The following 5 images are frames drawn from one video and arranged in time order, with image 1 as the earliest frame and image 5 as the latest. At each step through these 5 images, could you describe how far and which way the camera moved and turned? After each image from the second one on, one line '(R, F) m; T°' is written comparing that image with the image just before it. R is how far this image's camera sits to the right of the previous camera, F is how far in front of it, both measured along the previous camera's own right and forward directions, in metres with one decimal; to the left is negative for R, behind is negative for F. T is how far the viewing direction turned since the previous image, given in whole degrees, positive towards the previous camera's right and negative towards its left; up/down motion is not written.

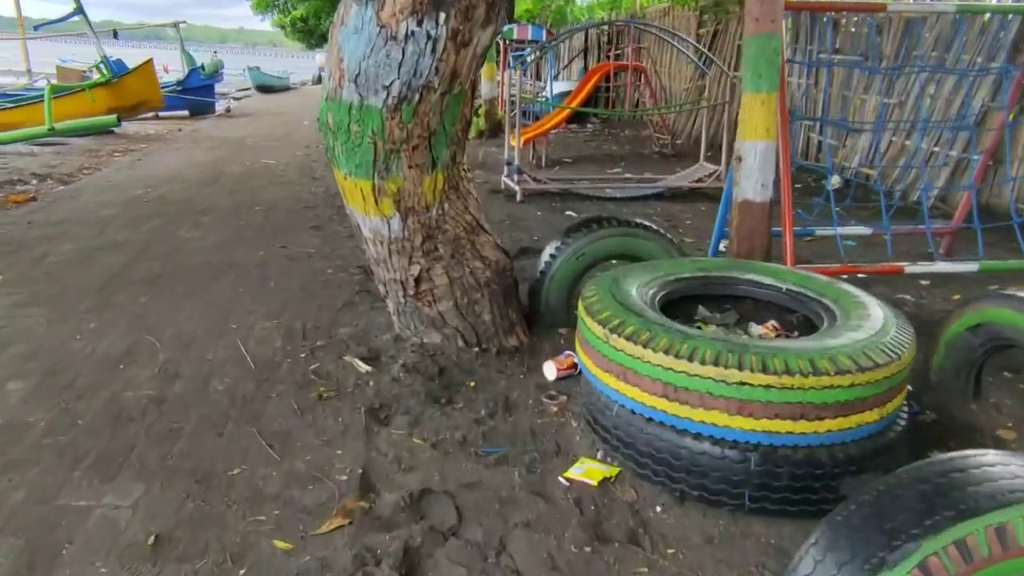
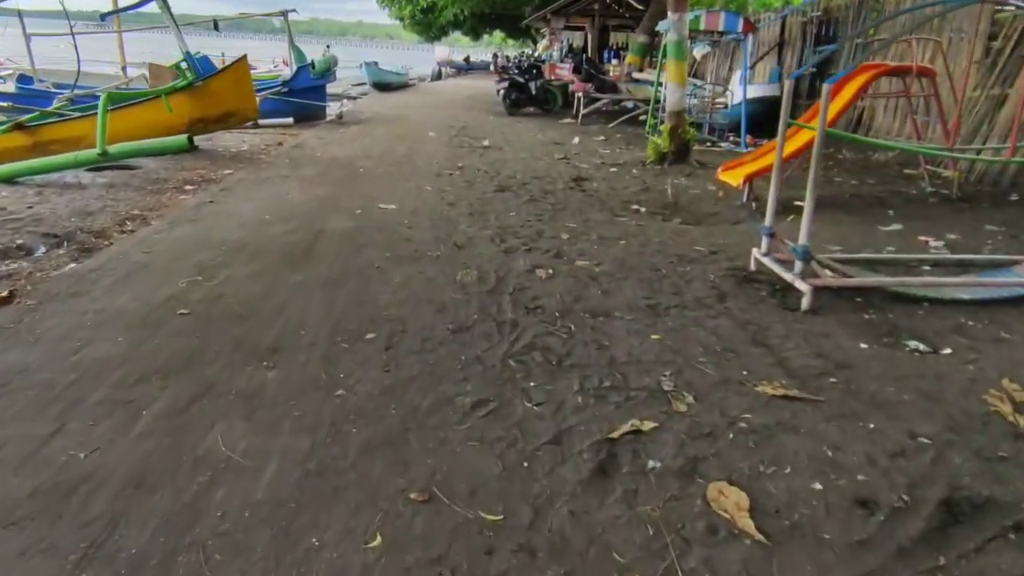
(-1.0, +2.9) m; -8°
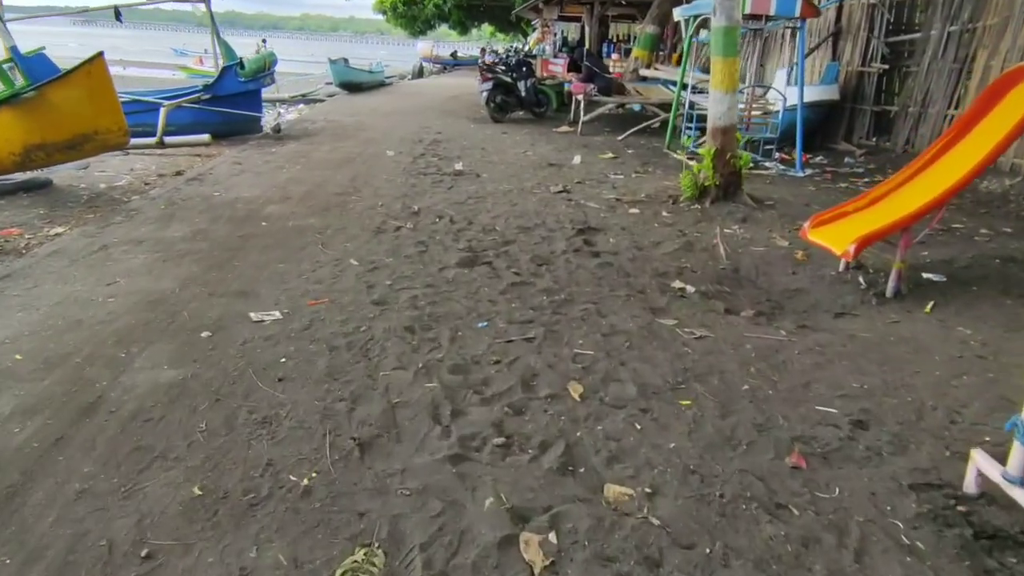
(+0.1, +2.7) m; 0°
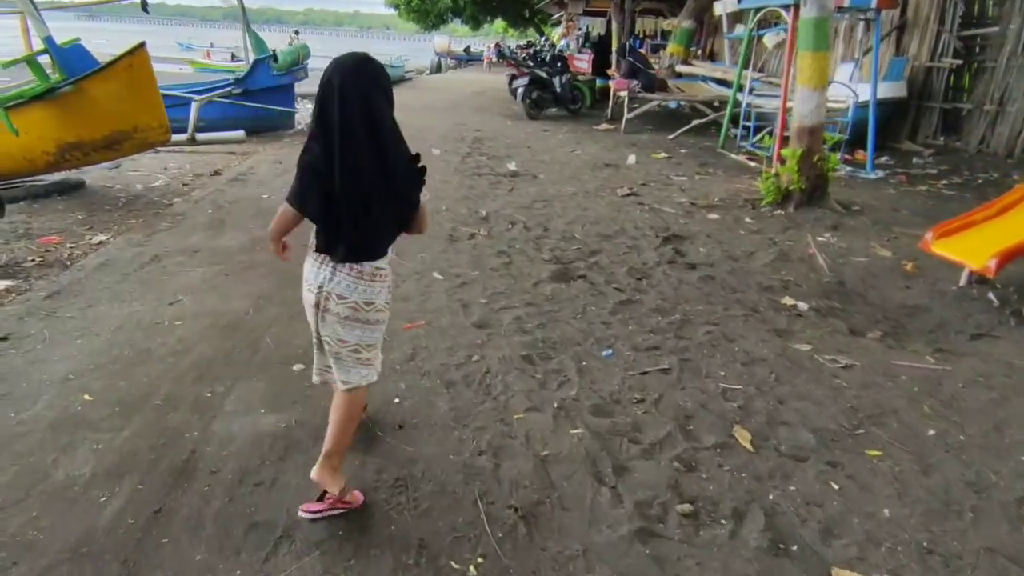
(-0.5, +0.5) m; 0°
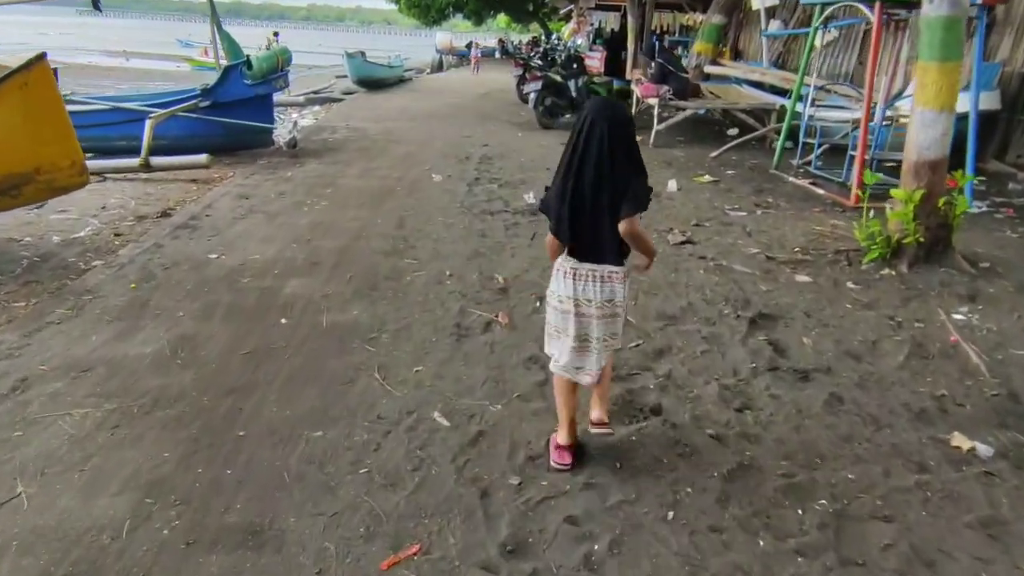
(-0.1, +1.4) m; 0°
